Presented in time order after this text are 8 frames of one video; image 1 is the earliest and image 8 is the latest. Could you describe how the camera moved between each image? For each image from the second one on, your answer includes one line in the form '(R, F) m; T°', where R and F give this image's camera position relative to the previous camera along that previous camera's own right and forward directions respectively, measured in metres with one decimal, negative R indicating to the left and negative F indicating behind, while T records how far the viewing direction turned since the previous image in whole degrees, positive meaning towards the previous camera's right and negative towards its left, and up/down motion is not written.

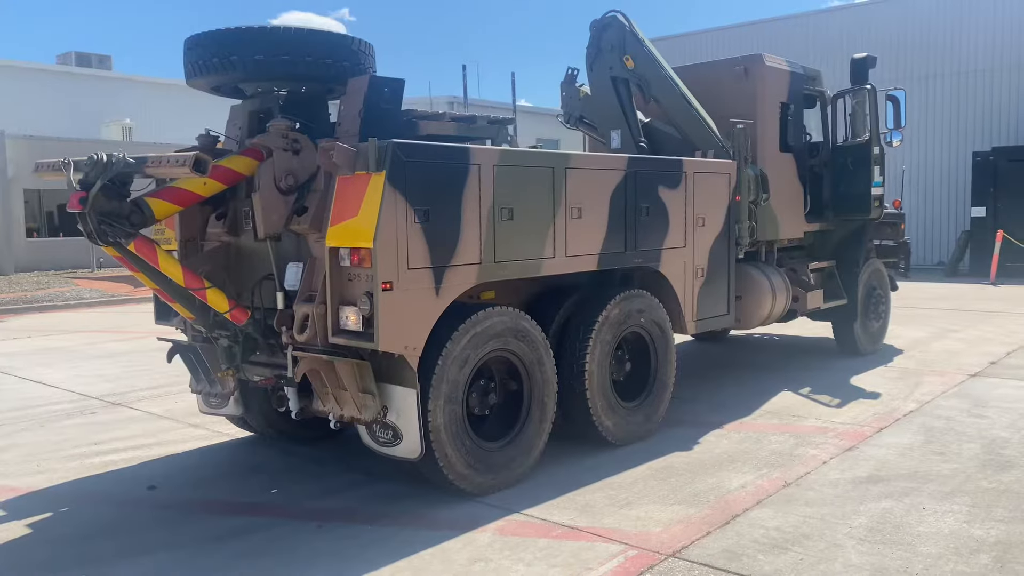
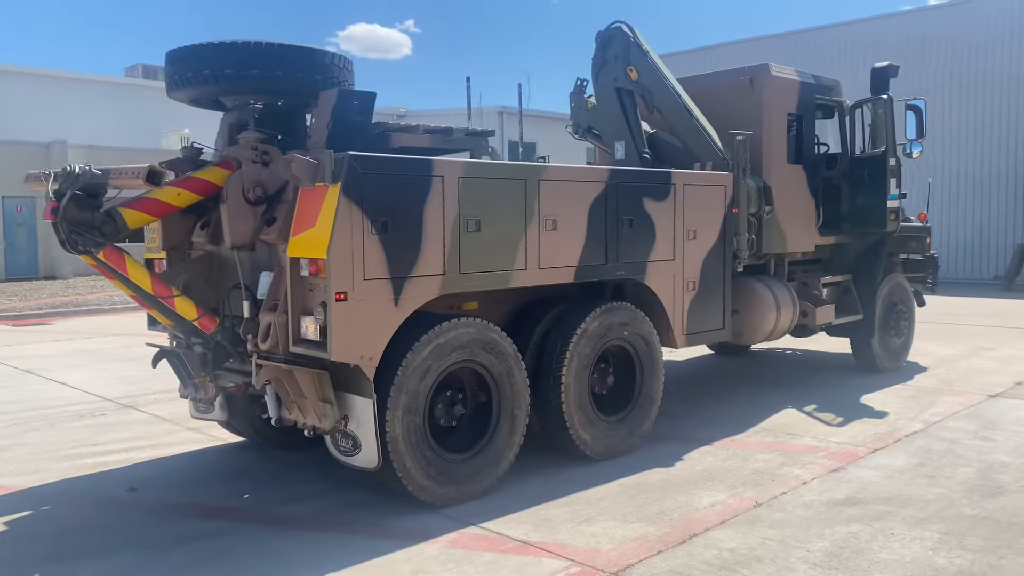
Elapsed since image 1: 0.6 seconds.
(+0.5, 0.0) m; -4°
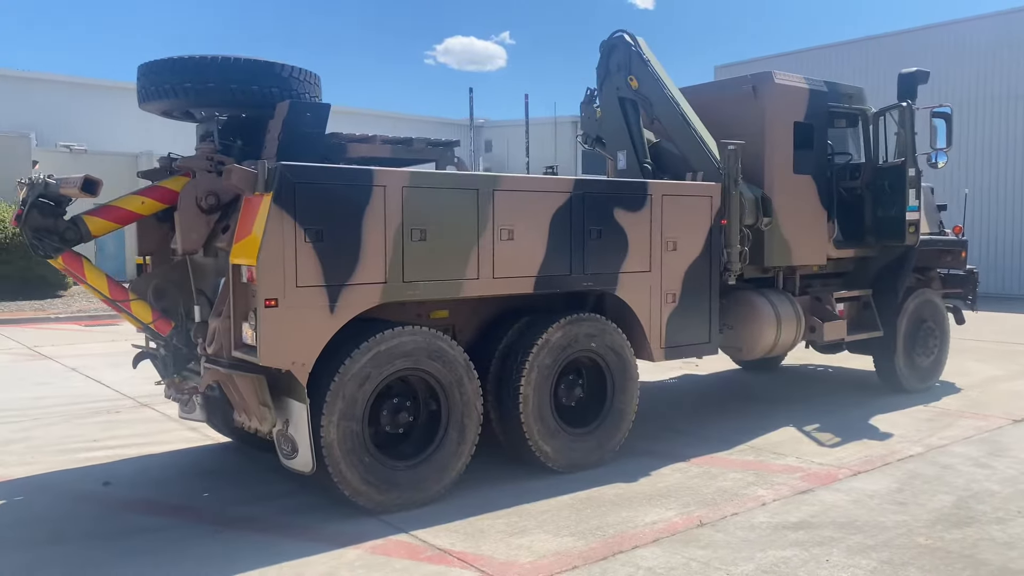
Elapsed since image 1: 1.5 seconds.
(+0.8, 0.0) m; -6°
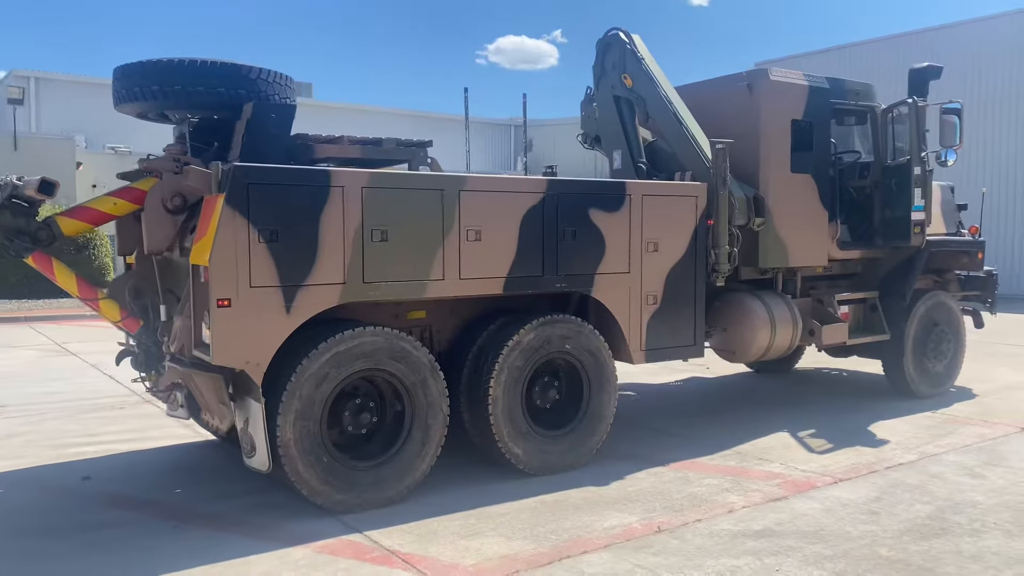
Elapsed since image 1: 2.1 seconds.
(+0.5, 0.0) m; -3°
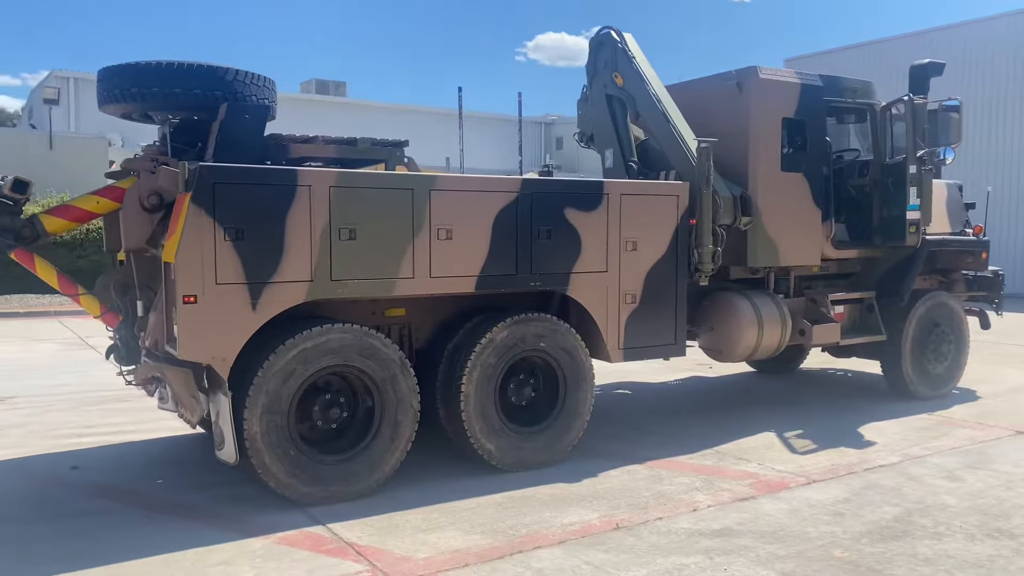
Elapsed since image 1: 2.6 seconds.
(+0.4, 0.0) m; -3°
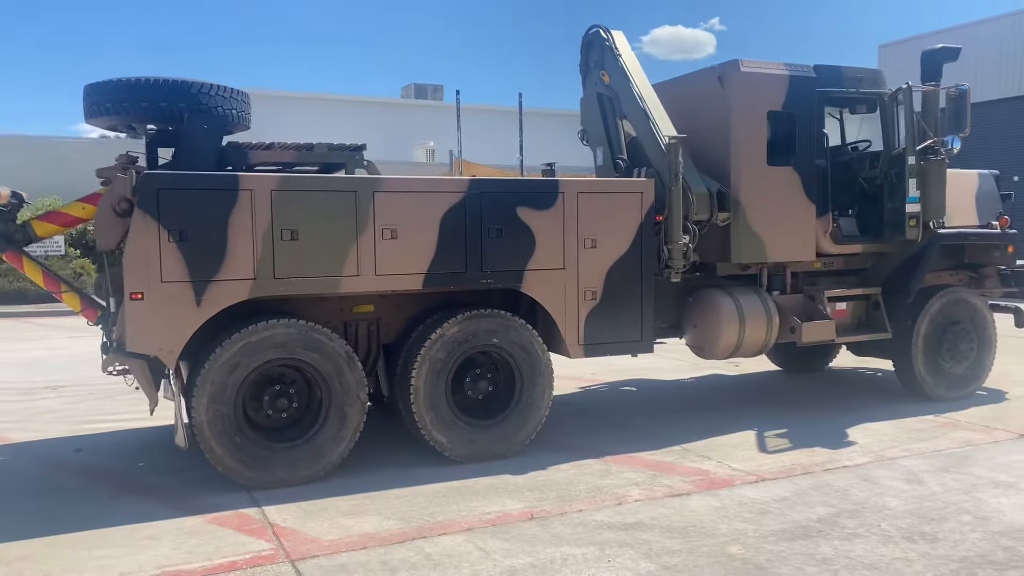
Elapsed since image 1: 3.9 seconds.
(+1.1, -0.1) m; -8°
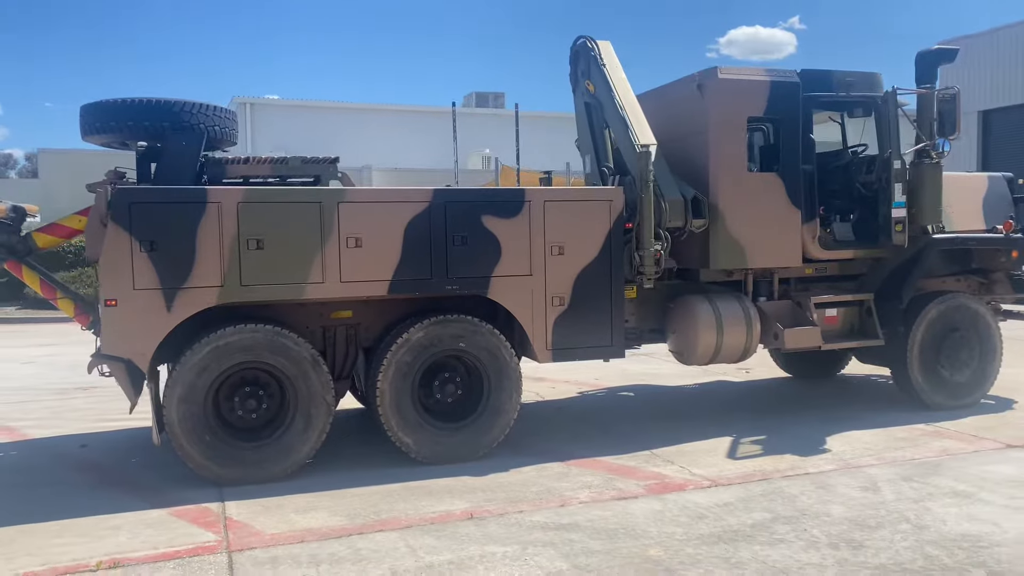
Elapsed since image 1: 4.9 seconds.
(+0.7, -0.1) m; -5°
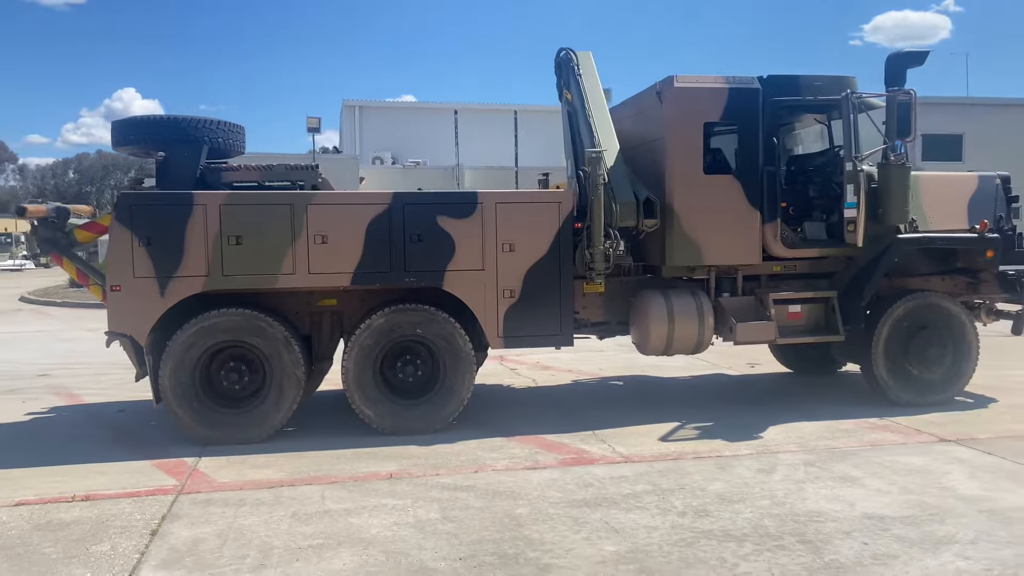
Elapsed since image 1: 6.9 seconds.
(+1.3, -0.6) m; -8°
